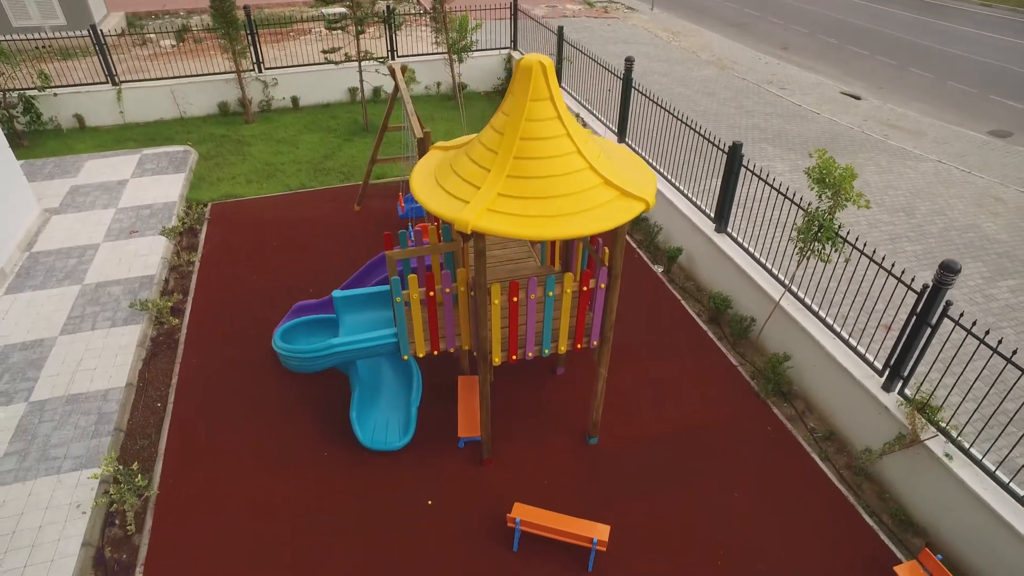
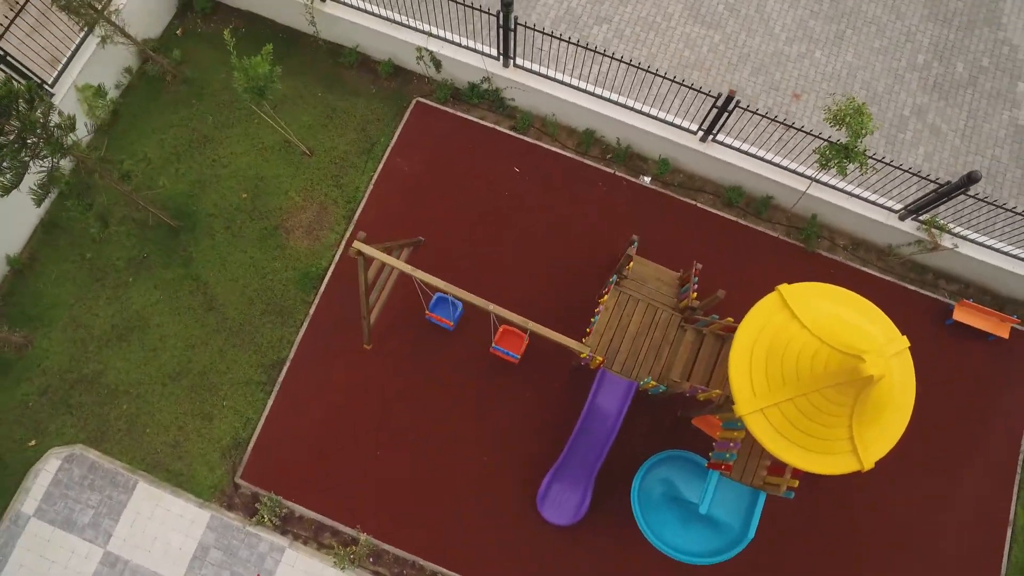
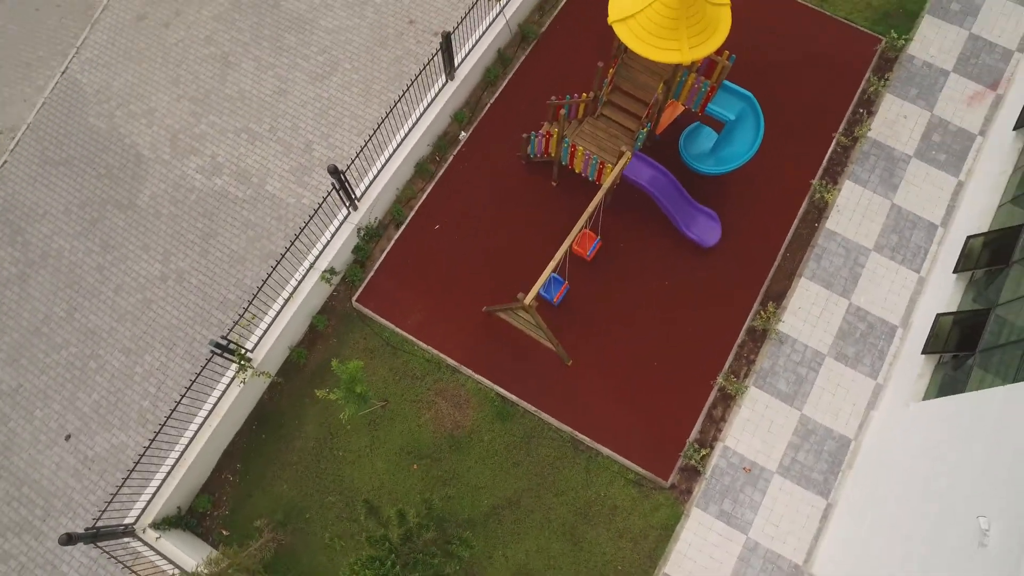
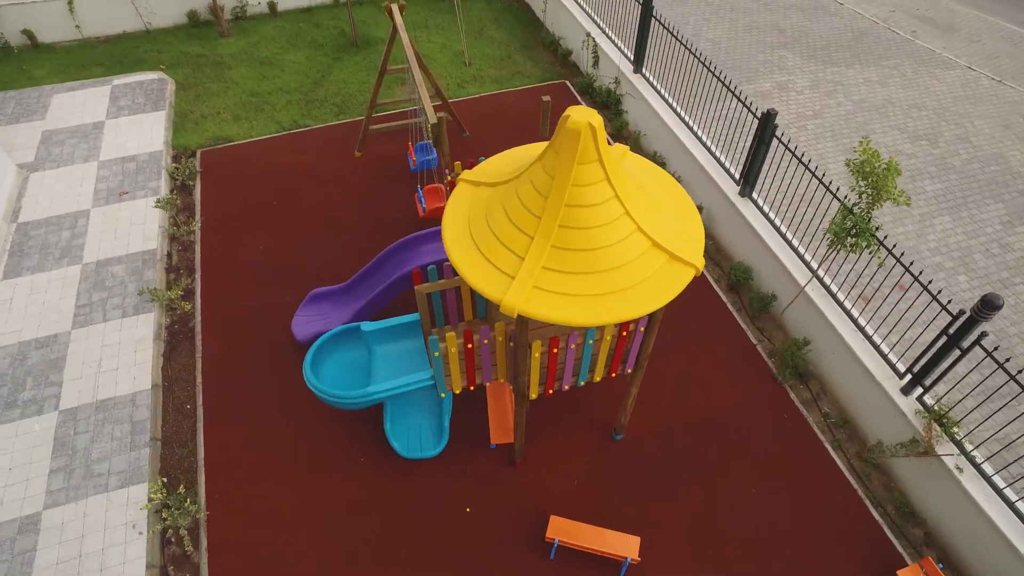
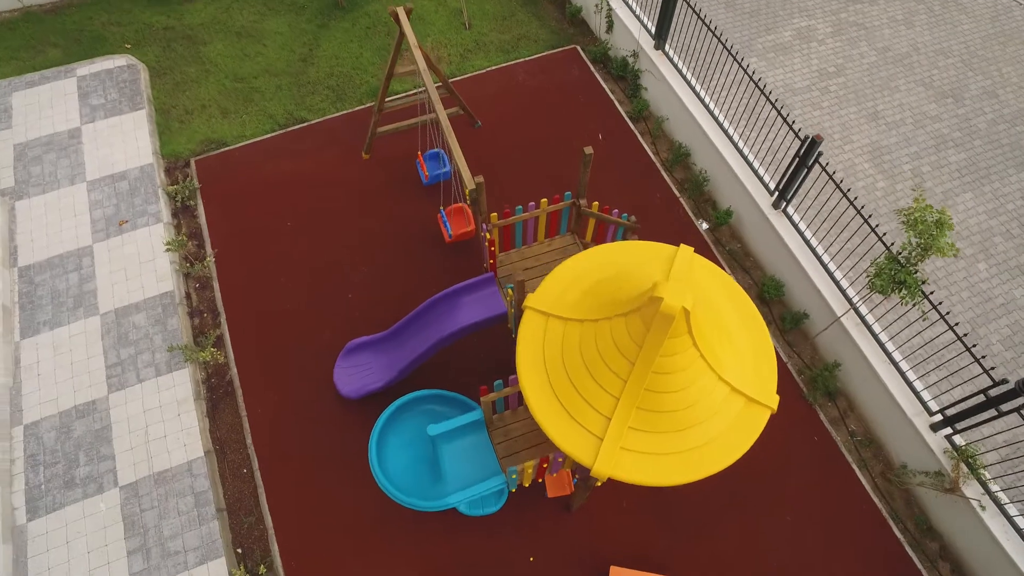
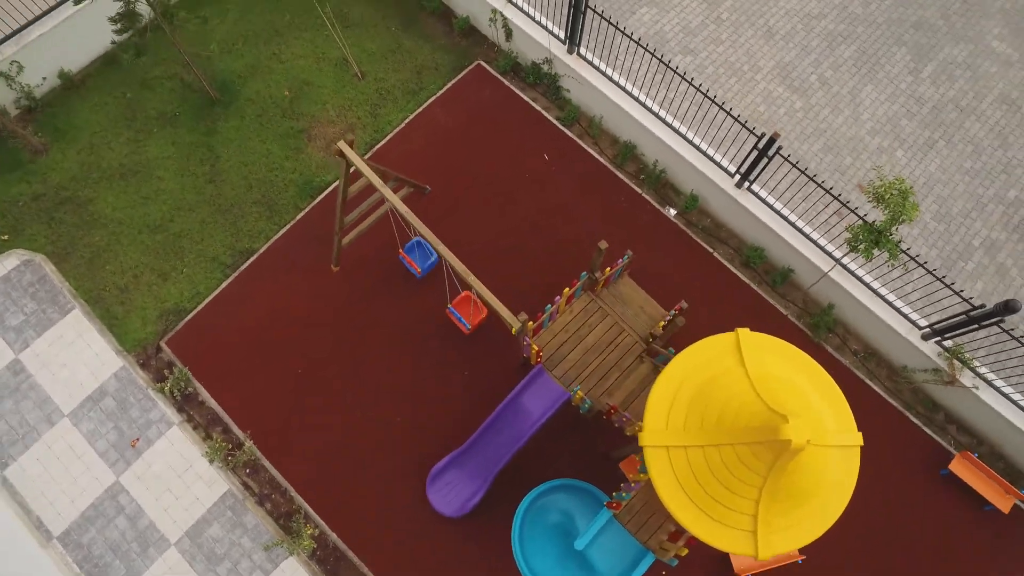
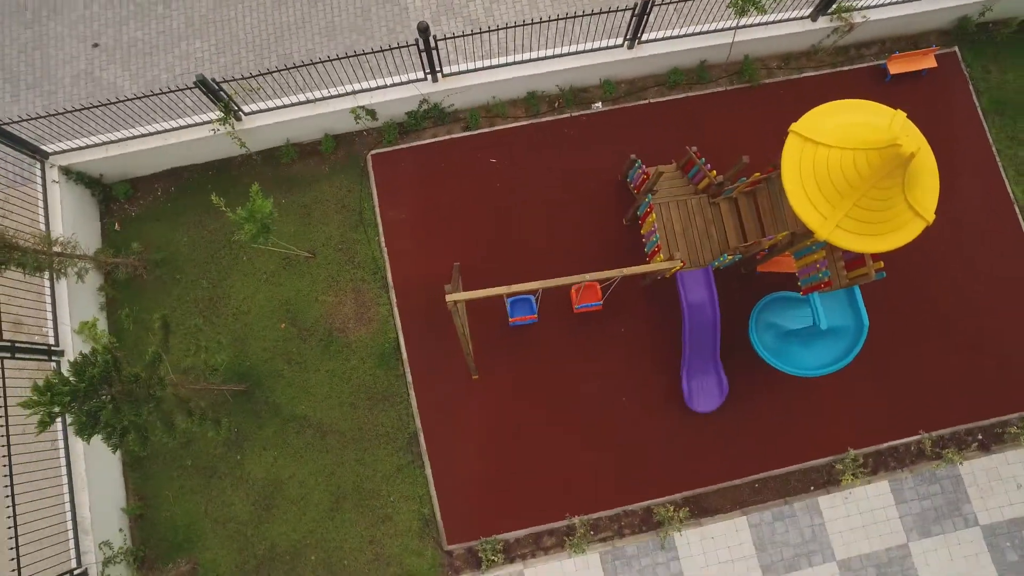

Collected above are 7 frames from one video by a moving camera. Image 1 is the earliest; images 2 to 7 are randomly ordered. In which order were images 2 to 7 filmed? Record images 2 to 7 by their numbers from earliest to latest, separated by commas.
4, 5, 6, 2, 7, 3
